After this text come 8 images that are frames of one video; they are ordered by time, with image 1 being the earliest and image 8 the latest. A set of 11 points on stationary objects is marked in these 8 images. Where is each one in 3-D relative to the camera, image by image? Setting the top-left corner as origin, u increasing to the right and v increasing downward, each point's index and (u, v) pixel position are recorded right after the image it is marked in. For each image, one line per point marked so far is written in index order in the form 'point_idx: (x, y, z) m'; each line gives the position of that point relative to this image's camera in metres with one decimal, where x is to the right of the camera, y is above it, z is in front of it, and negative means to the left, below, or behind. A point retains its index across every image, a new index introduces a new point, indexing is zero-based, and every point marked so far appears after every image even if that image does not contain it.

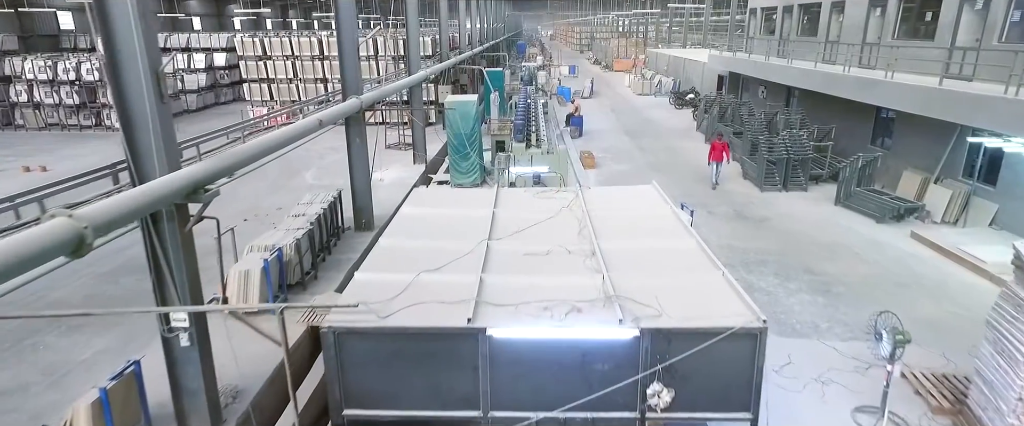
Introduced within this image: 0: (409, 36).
0: (-2.4, +4.0, +13.1) m
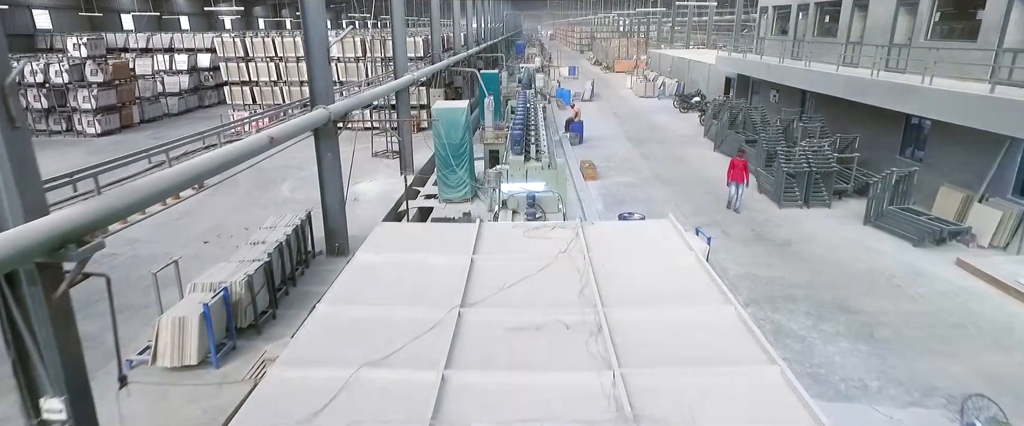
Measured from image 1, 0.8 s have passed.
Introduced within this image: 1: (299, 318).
0: (-2.5, +3.7, +12.1) m
1: (-2.3, -1.2, +6.4) m
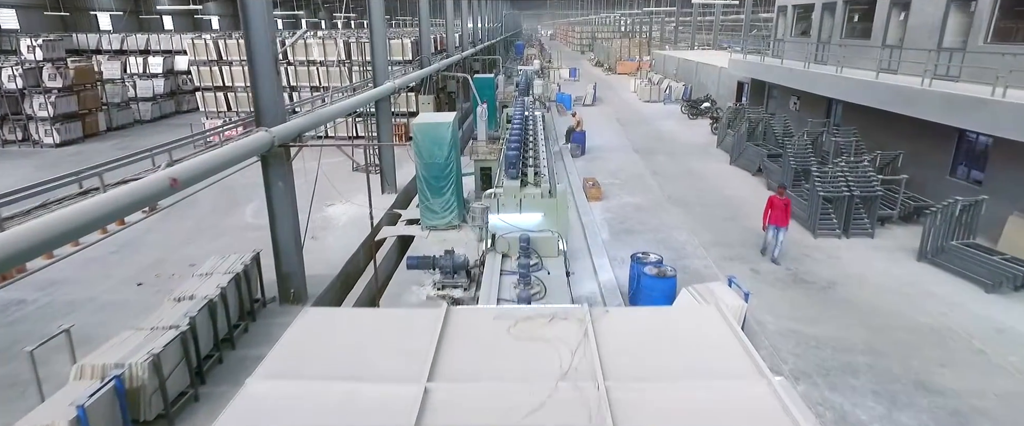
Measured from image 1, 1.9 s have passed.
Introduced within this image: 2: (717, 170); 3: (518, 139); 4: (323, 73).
0: (-2.6, +3.2, +10.8) m
1: (-2.5, -1.6, +5.0) m
2: (+4.7, +1.0, +13.1) m
3: (+0.1, +1.4, +11.0) m
4: (-5.3, +3.9, +16.3) m
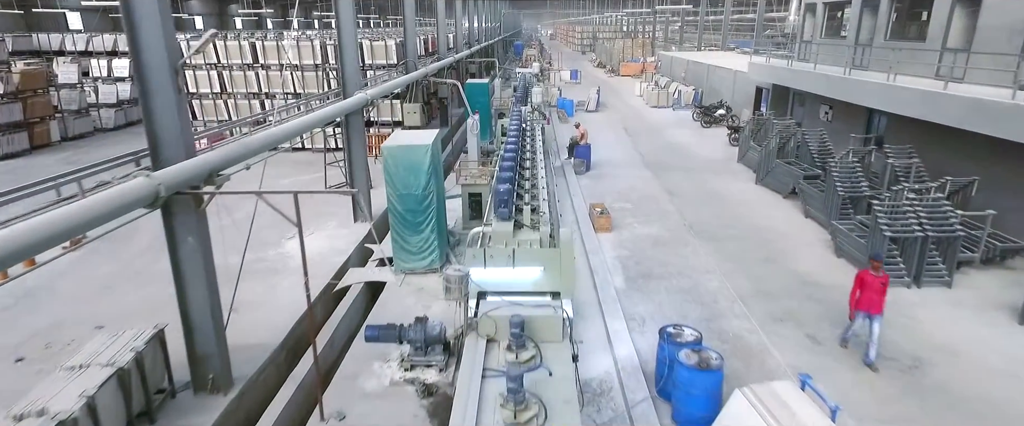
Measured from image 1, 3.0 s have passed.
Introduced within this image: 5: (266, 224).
0: (-2.7, +2.7, +9.1) m
1: (-2.5, -2.1, +3.4) m
2: (+4.6, +0.4, +11.5) m
3: (0.0, +0.9, +9.3) m
4: (-5.4, +3.4, +14.6) m
5: (-4.1, -0.2, +9.7) m
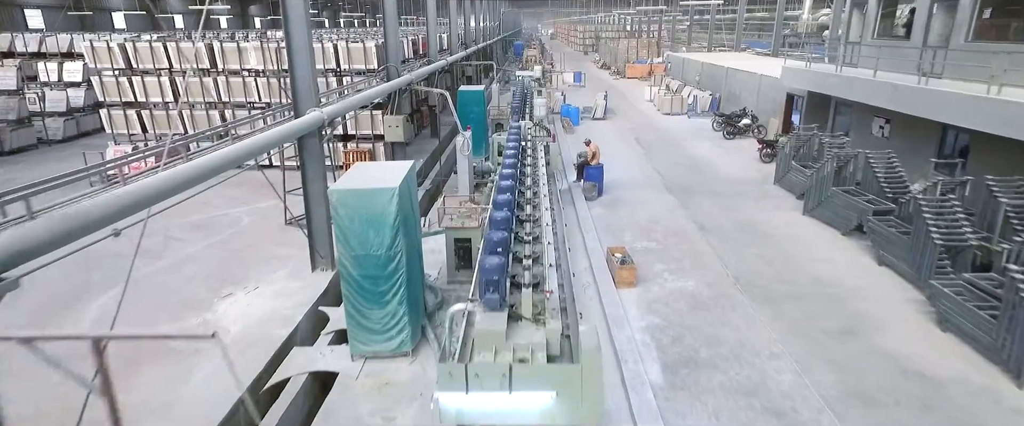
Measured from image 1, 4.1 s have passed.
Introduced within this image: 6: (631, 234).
0: (-2.7, +2.1, +7.1) m
1: (-2.6, -2.8, +1.4) m
2: (+4.5, -0.2, +9.5) m
3: (0.0, +0.3, +7.3) m
4: (-5.4, +2.8, +12.6) m
5: (-4.2, -0.8, +7.7) m
6: (+1.9, -0.3, +9.1) m
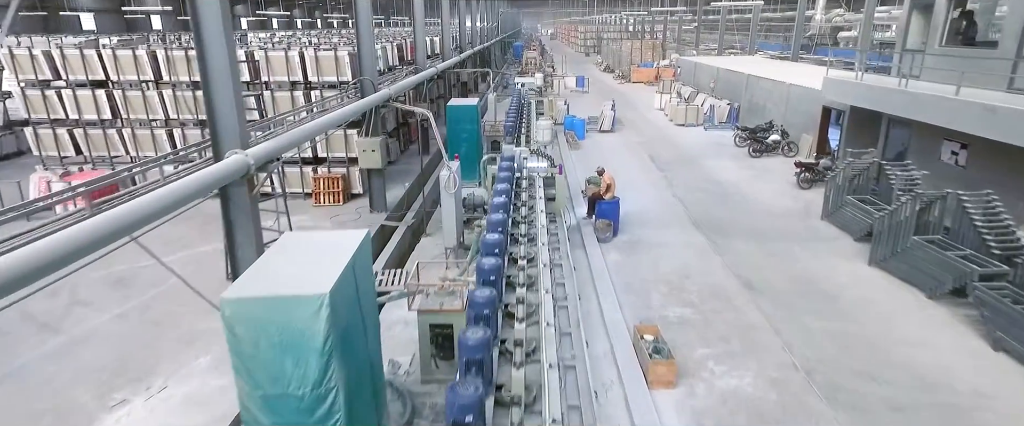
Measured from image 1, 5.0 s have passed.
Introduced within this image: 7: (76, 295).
0: (-2.7, +1.4, +5.2) m
1: (-2.6, -3.5, -0.5) m
2: (+4.5, -0.9, +7.6) m
3: (0.0, -0.4, +5.4) m
4: (-5.5, +2.1, +10.7) m
5: (-4.2, -1.5, +5.8) m
6: (+1.8, -1.0, +7.2) m
7: (-5.6, -1.0, +7.3) m
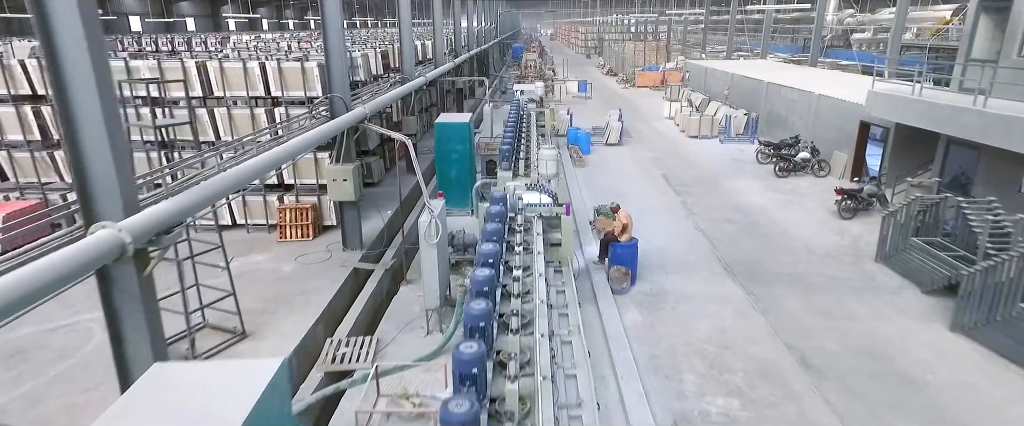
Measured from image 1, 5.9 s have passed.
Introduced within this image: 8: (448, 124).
0: (-2.8, +0.8, +3.7) m
1: (-2.6, -4.1, -2.1) m
2: (+4.5, -1.5, +6.0) m
3: (-0.1, -1.0, +3.9) m
4: (-5.5, +1.5, +9.2) m
5: (-4.2, -2.1, +4.2) m
6: (+1.8, -1.6, +5.7) m
7: (-5.6, -1.6, +5.8) m
8: (-1.1, +1.6, +10.2) m
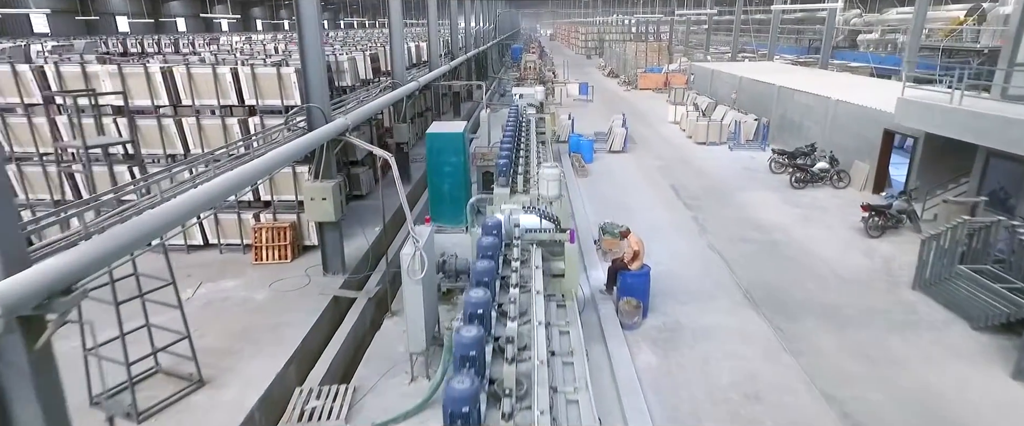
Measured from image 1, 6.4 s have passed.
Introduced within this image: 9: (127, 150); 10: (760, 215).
0: (-2.8, +0.5, +2.8) m
1: (-2.7, -4.4, -2.9) m
2: (+4.4, -1.8, +5.2) m
3: (-0.1, -1.3, +3.0) m
4: (-5.6, +1.2, +8.3) m
5: (-4.3, -2.4, +3.4) m
6: (+1.8, -1.9, +4.8) m
7: (-5.7, -1.9, +4.9) m
8: (-1.2, +1.3, +9.3) m
9: (-5.7, +0.9, +8.5) m
10: (+4.6, 0.0, +10.6) m
